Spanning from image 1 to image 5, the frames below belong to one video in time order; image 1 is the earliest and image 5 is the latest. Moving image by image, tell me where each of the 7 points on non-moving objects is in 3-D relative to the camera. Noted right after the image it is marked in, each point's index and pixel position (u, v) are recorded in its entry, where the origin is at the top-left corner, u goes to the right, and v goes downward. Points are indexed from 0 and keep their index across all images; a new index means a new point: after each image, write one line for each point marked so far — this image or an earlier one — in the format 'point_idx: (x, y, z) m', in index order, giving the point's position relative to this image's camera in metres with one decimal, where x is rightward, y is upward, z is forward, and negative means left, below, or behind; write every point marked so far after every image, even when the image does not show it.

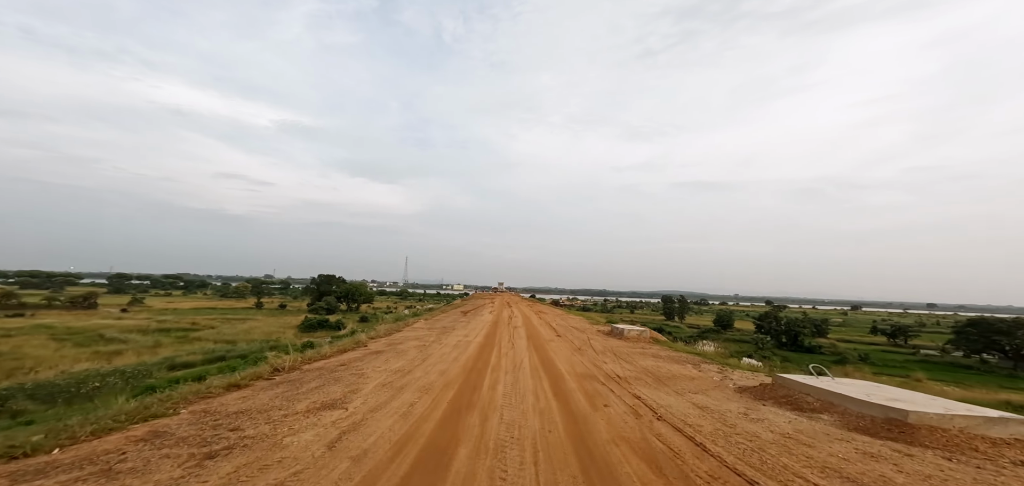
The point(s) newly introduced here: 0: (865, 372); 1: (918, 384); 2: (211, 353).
0: (+16.4, -5.9, +19.8) m
1: (+16.7, -5.8, +17.5) m
2: (-12.6, -4.6, +17.6) m
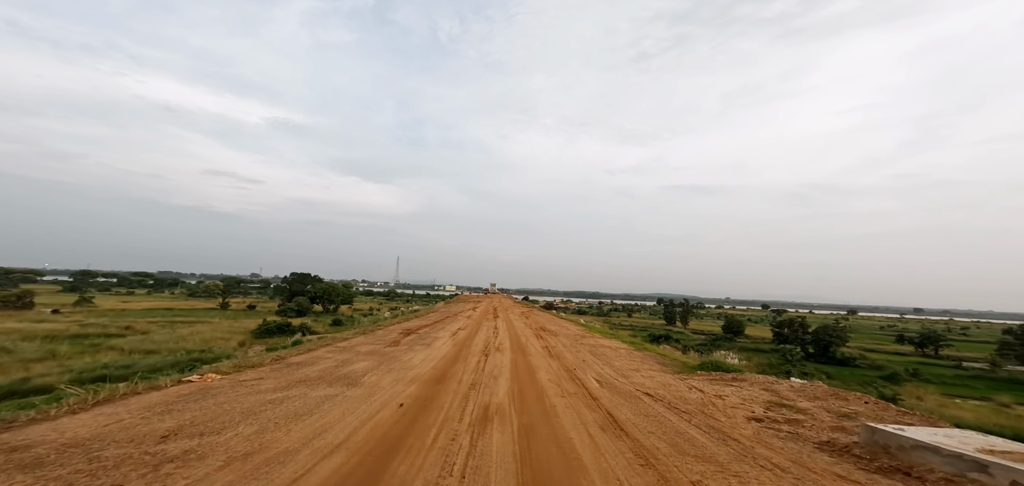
0: (+15.9, -5.6, +16.0) m
1: (+16.3, -5.5, +13.8) m
2: (-13.0, -4.0, +13.3) m
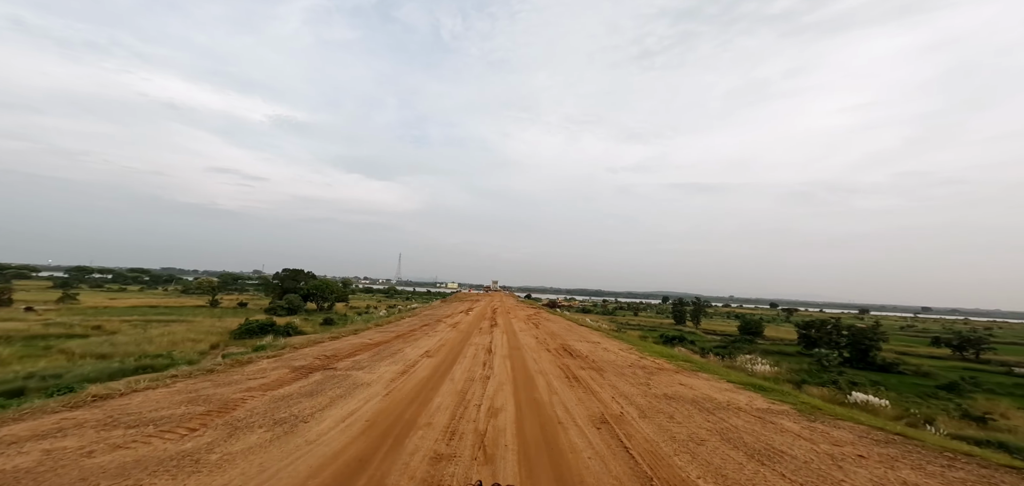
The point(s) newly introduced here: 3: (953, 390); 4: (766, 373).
0: (+16.0, -5.3, +13.6) m
1: (+16.4, -5.2, +11.4) m
2: (-12.9, -3.6, +11.1) m
3: (+17.3, -5.7, +16.7) m
4: (+11.6, -5.9, +19.4) m
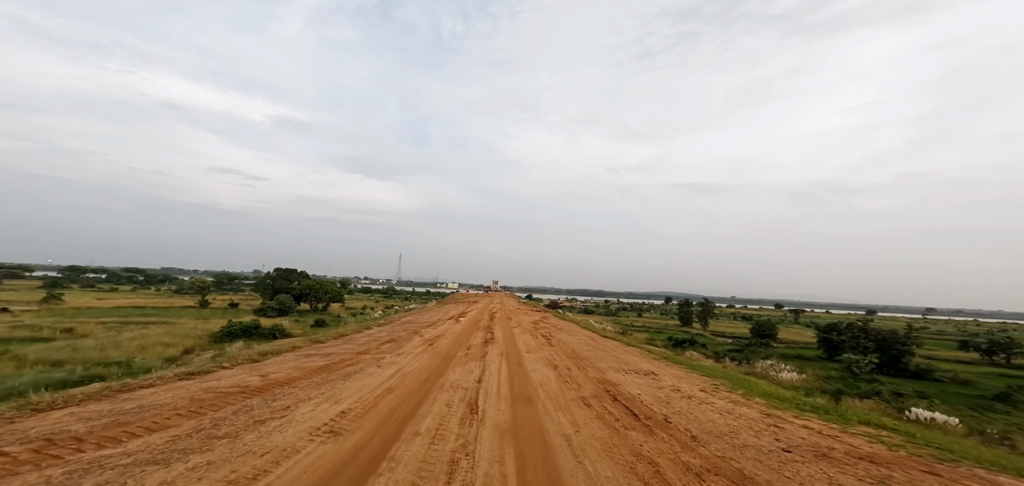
0: (+16.1, -5.1, +11.9) m
1: (+16.4, -5.0, +9.6) m
2: (-12.8, -3.4, +9.4) m
3: (+17.3, -5.6, +14.9) m
4: (+11.7, -5.7, +17.7) m
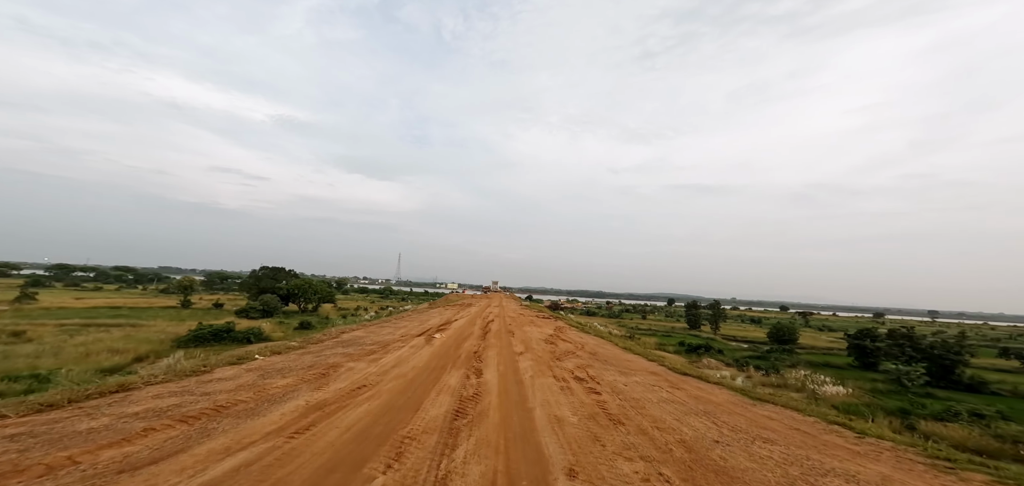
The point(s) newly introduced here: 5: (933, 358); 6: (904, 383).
0: (+16.1, -4.9, +9.5) m
1: (+16.4, -4.8, +7.2) m
2: (-12.8, -3.1, +7.0) m
3: (+17.3, -5.4, +12.5) m
4: (+11.7, -5.5, +15.3) m
5: (+18.6, -5.1, +18.8) m
6: (+15.5, -5.6, +17.0) m
